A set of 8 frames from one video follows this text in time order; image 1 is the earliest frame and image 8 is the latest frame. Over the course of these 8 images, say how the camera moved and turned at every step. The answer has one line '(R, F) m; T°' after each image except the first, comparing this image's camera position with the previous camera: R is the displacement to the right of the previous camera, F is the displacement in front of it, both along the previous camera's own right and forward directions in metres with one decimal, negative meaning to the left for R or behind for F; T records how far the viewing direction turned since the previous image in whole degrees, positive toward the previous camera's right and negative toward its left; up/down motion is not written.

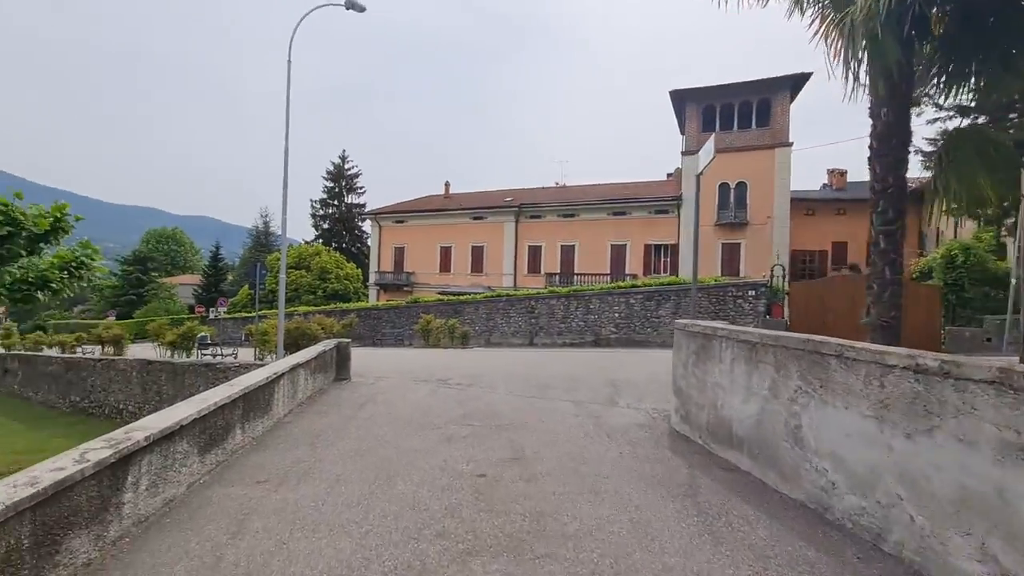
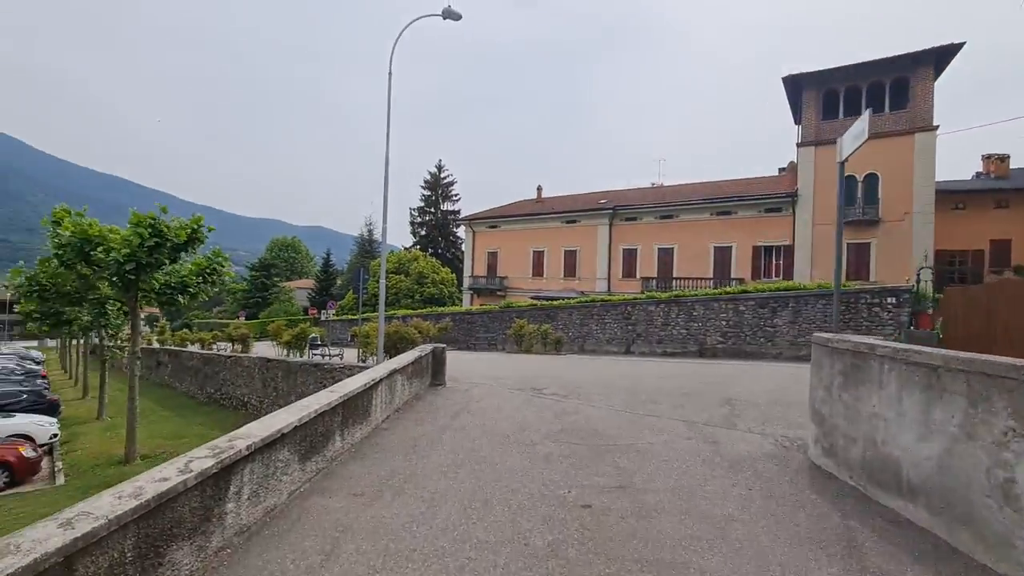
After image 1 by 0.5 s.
(-0.2, +0.5) m; -11°
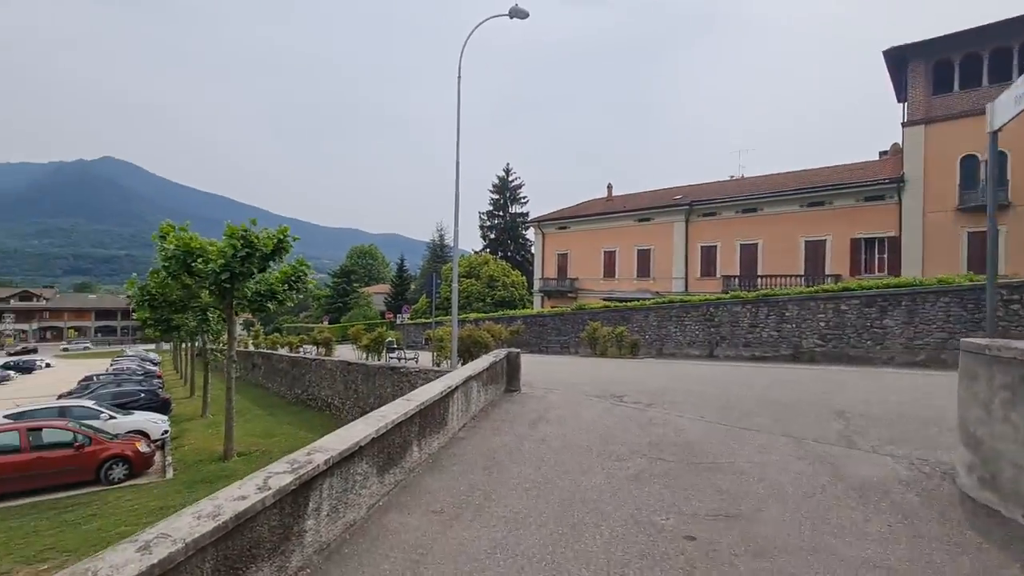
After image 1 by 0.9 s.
(-0.1, +0.4) m; -8°
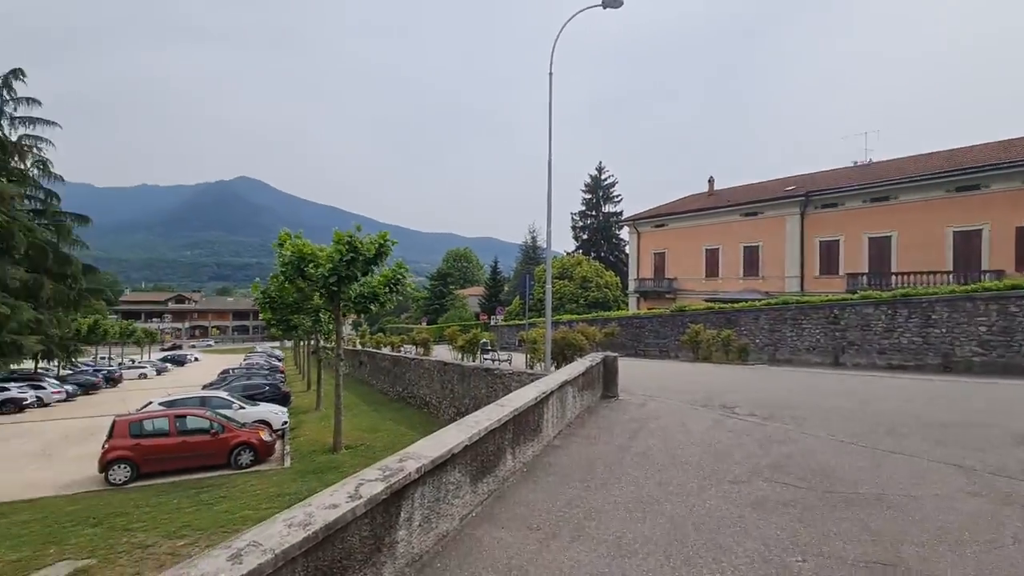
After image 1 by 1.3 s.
(-0.1, +0.3) m; -11°
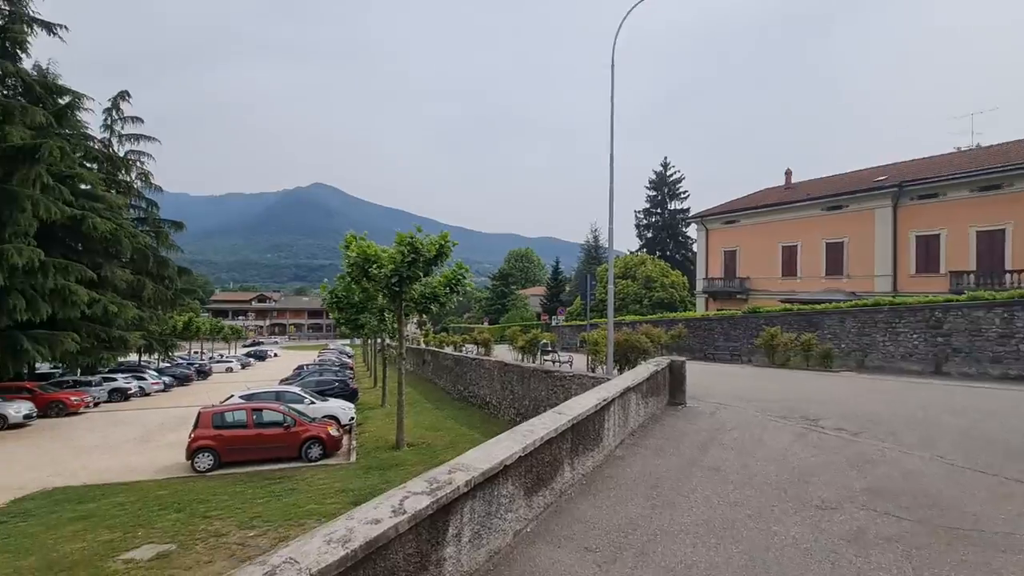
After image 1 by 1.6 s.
(0.0, +0.3) m; -7°
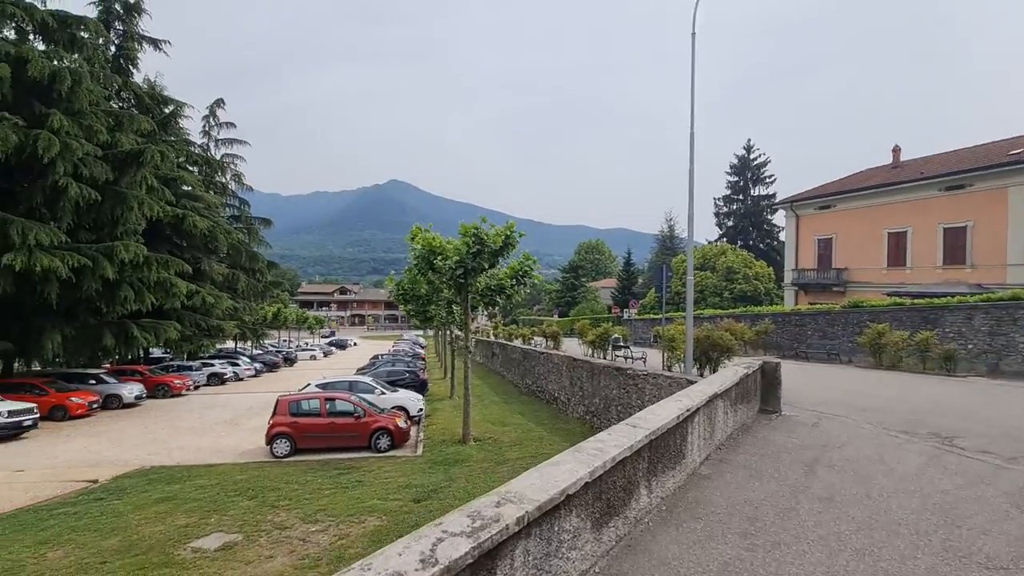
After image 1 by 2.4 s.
(0.0, +0.7) m; -8°
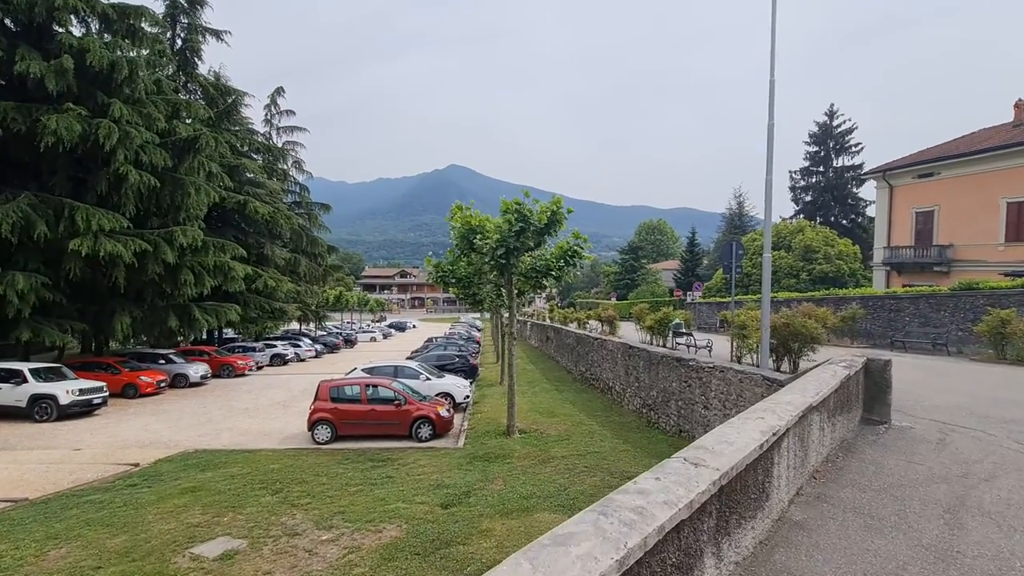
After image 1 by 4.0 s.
(+0.3, +1.3) m; -7°
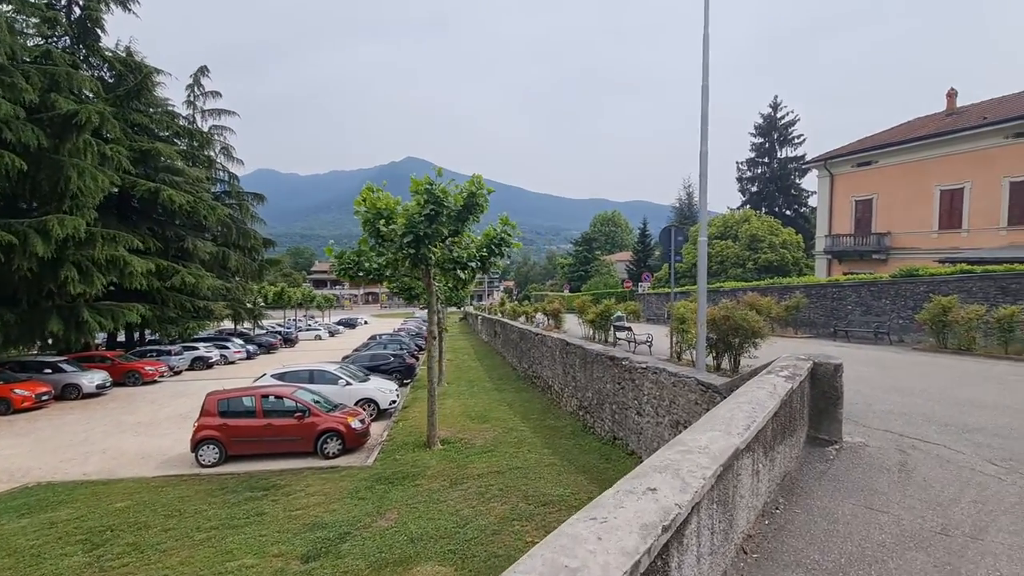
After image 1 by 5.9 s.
(+1.1, +1.6) m; +5°
